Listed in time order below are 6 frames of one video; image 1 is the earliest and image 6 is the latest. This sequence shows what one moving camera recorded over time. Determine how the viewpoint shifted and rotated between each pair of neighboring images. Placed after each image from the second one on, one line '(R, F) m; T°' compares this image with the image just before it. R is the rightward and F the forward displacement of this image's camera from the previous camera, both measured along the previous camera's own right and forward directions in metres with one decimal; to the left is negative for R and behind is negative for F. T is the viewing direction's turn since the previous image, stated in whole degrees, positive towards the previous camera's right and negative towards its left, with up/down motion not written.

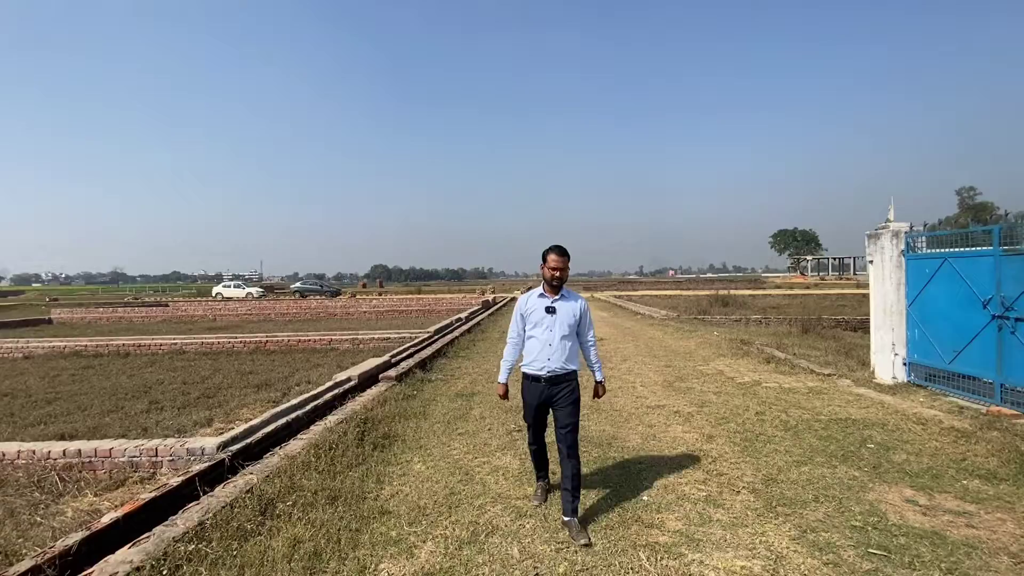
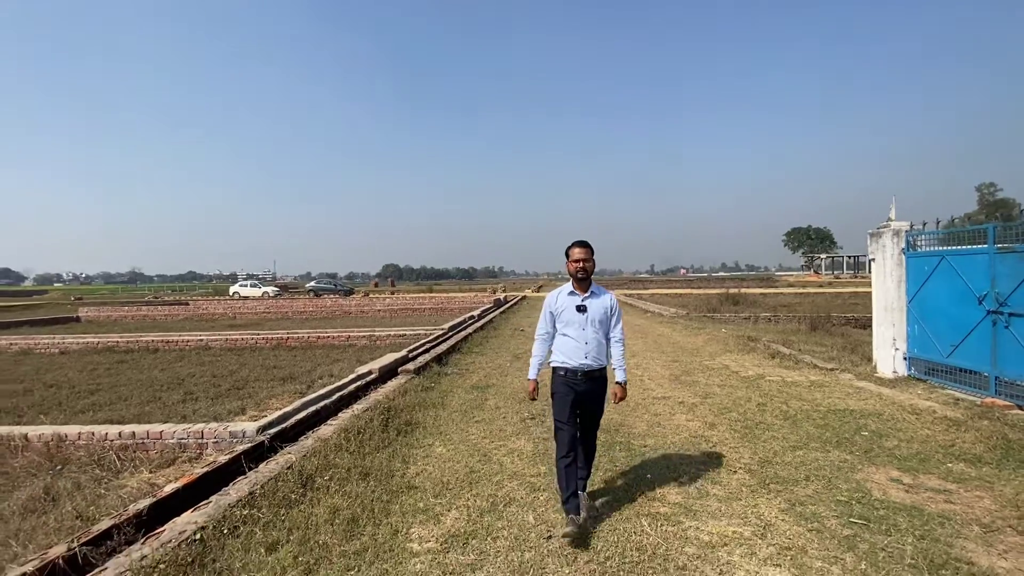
(0.0, -0.3) m; -1°
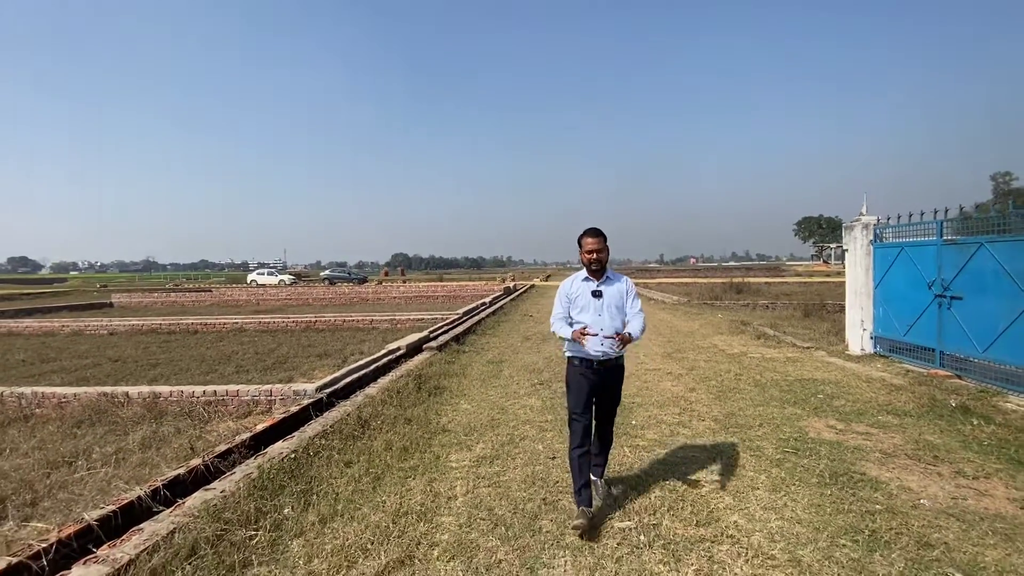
(0.0, -0.9) m; -1°
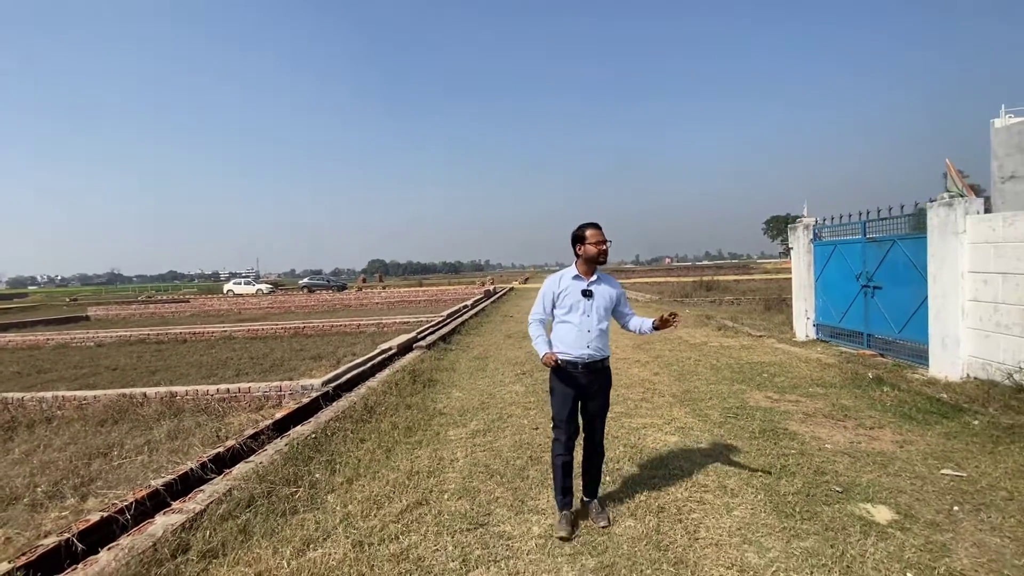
(-0.1, -0.7) m; +3°
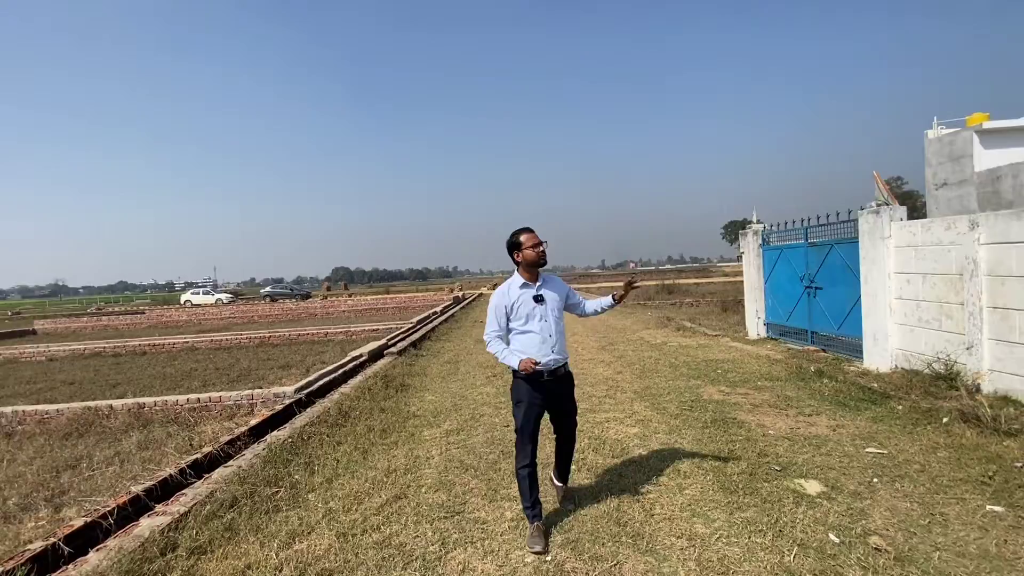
(0.0, -0.3) m; +4°
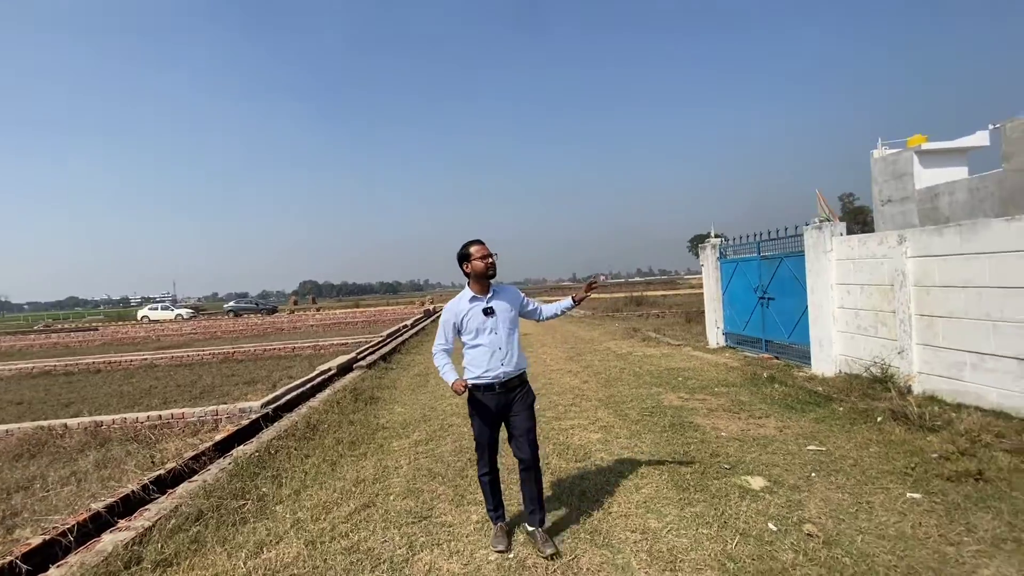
(0.0, -0.2) m; +3°
